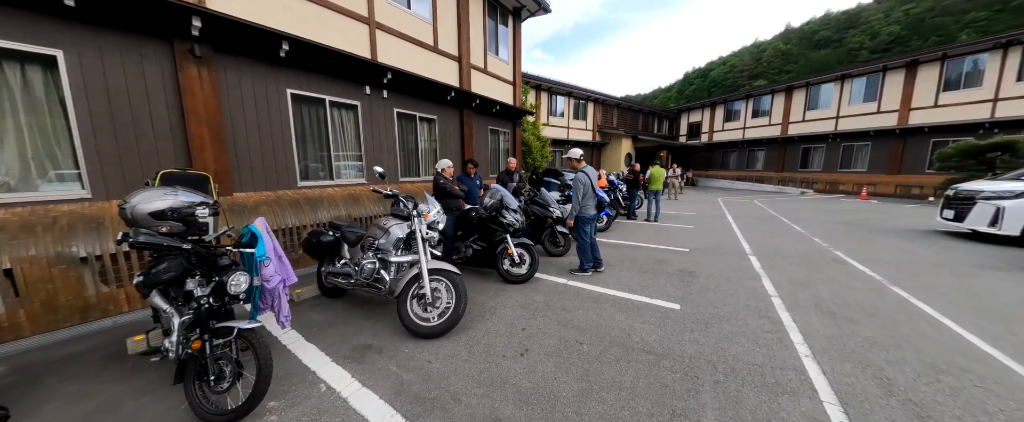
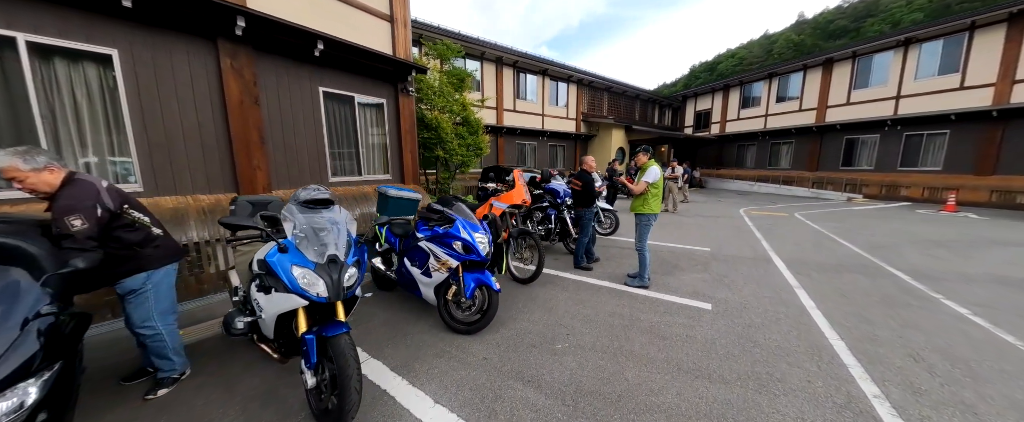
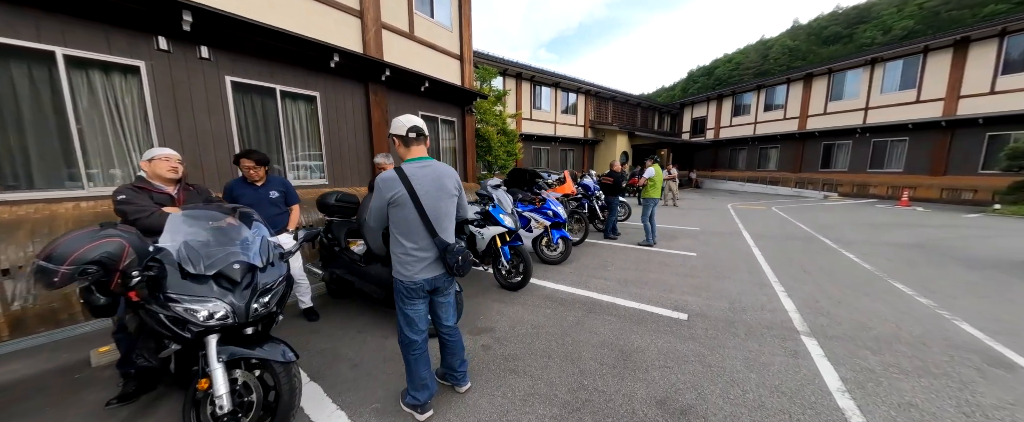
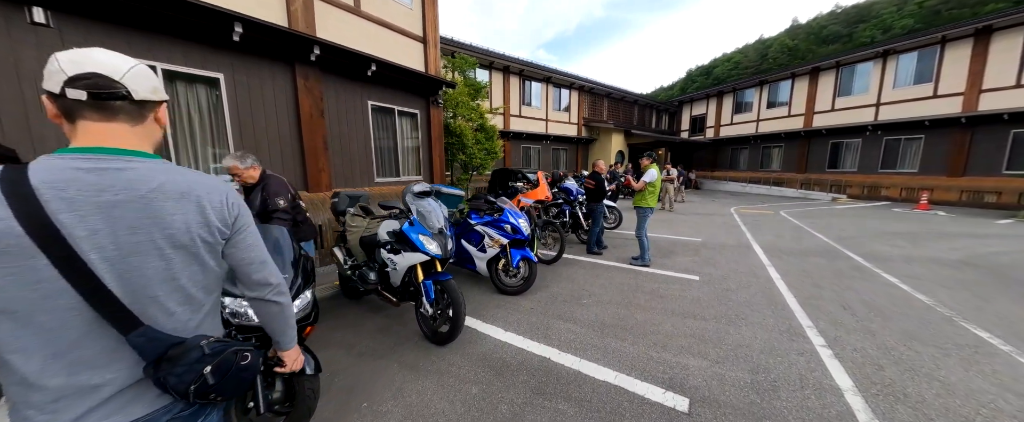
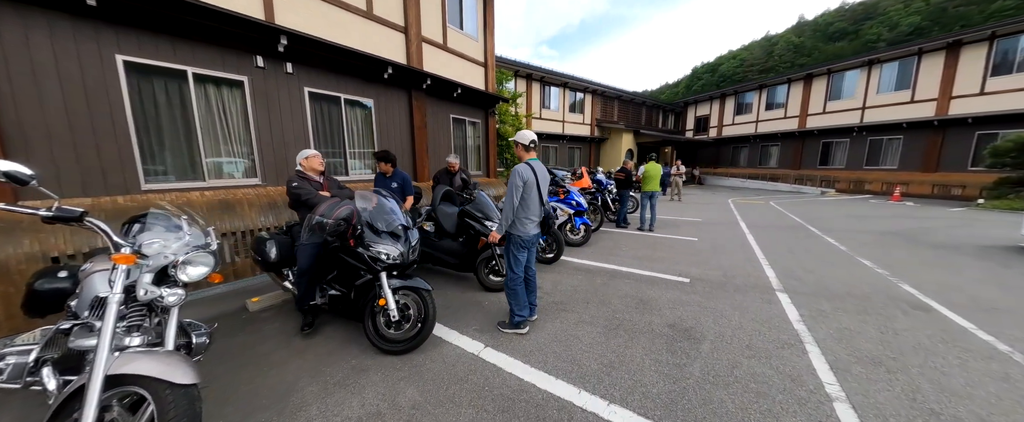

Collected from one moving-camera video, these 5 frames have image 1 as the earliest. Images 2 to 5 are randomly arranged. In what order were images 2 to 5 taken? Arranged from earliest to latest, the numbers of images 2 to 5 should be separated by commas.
5, 3, 4, 2
